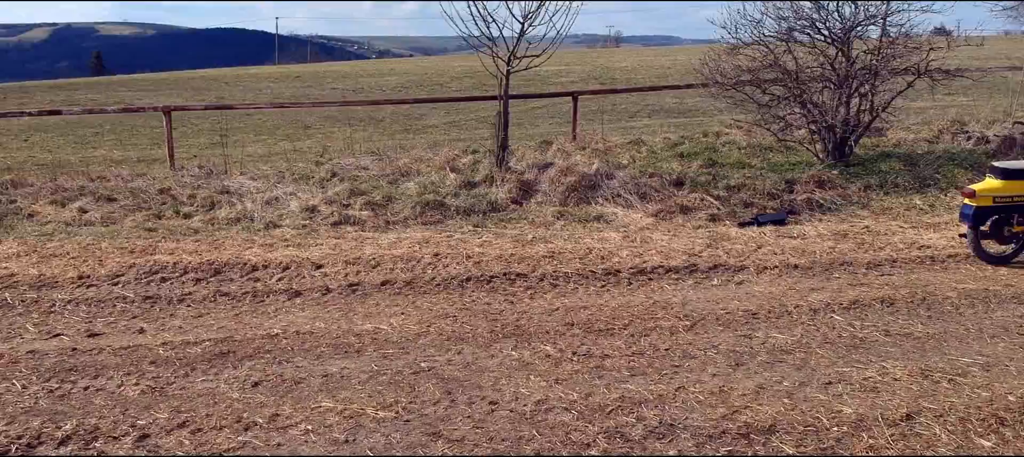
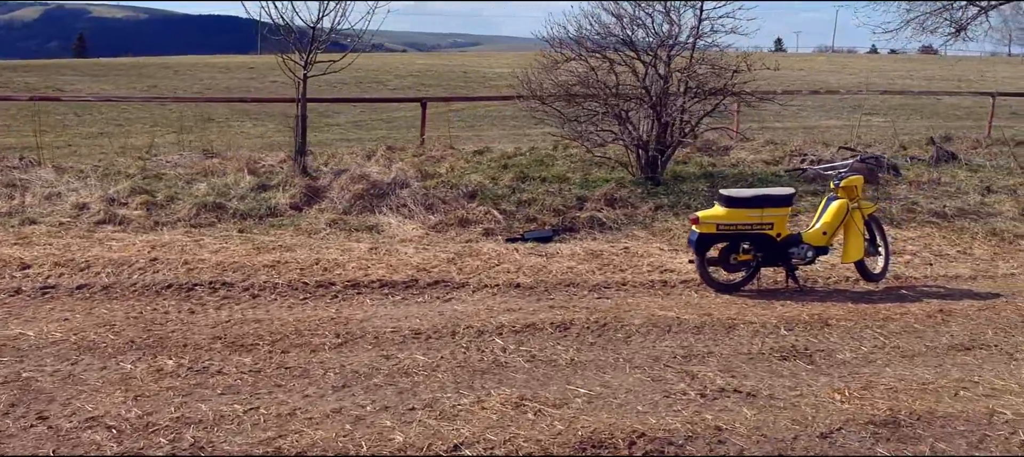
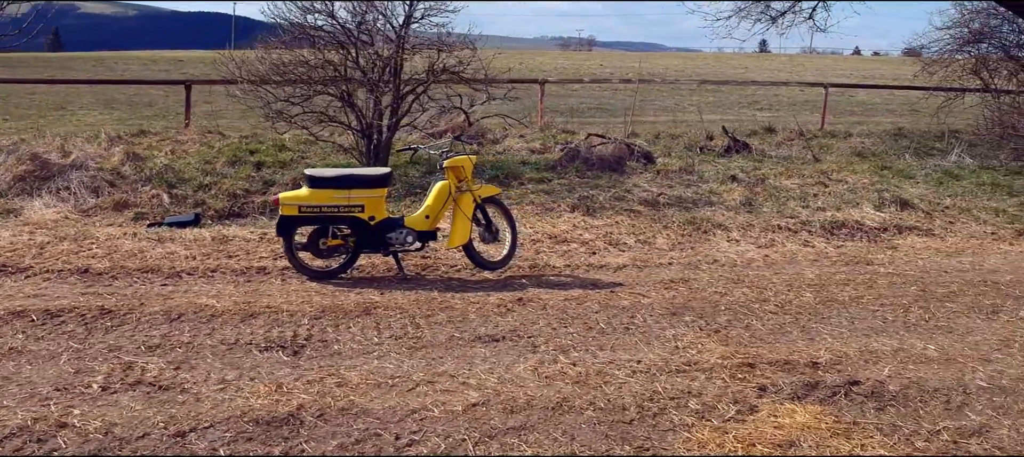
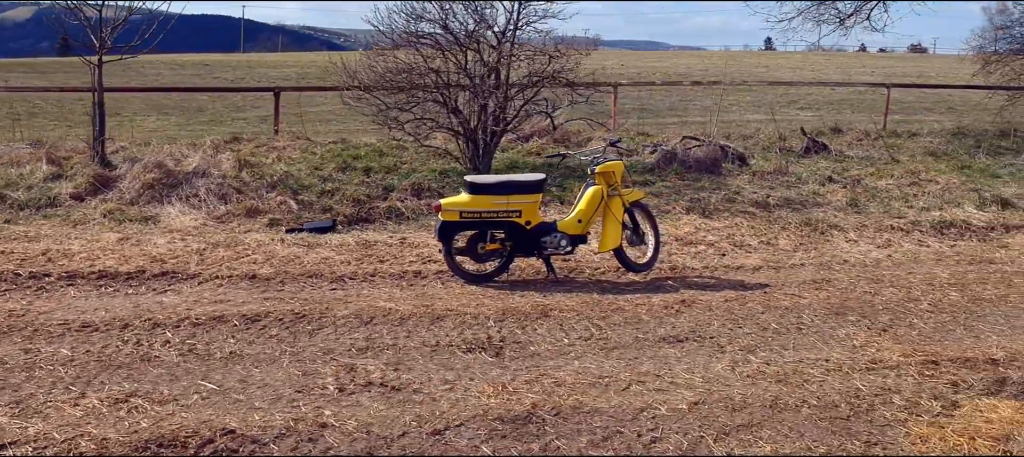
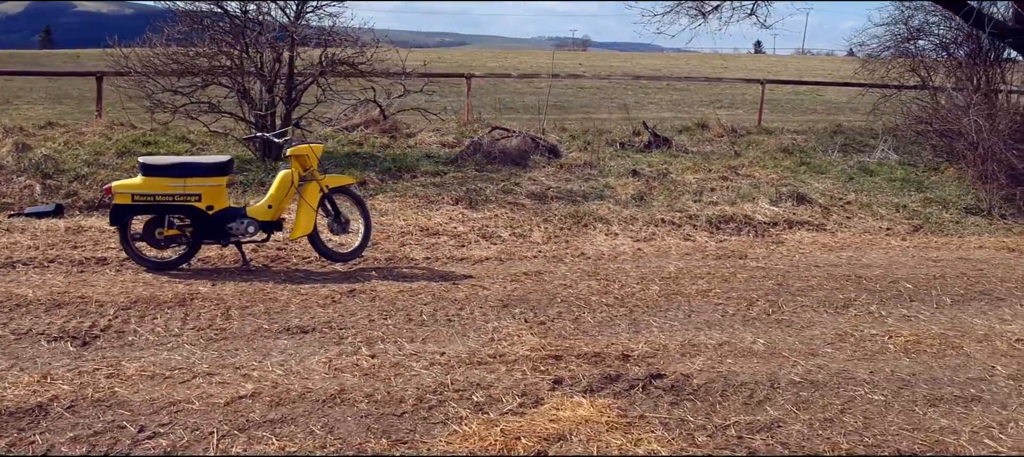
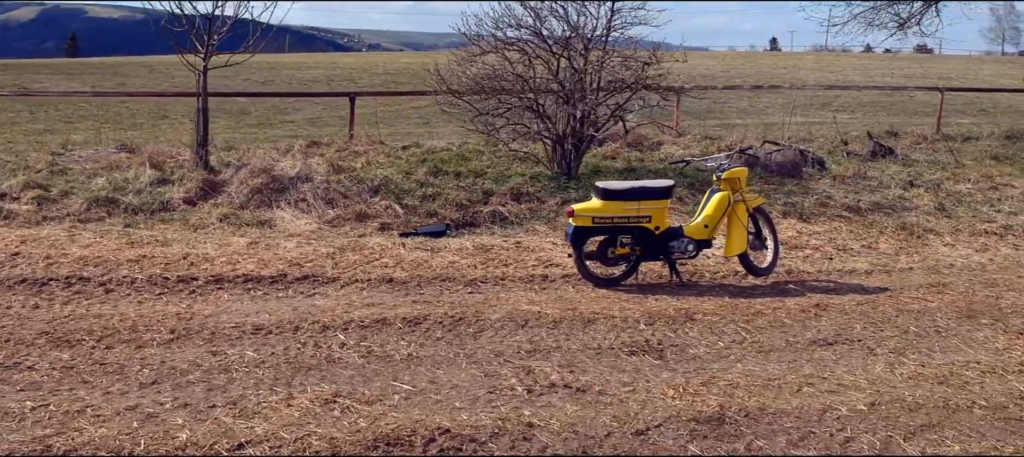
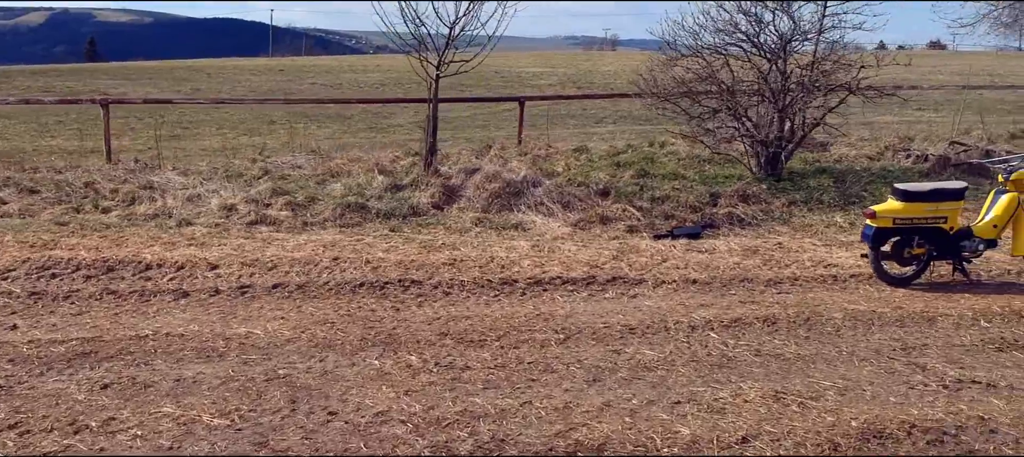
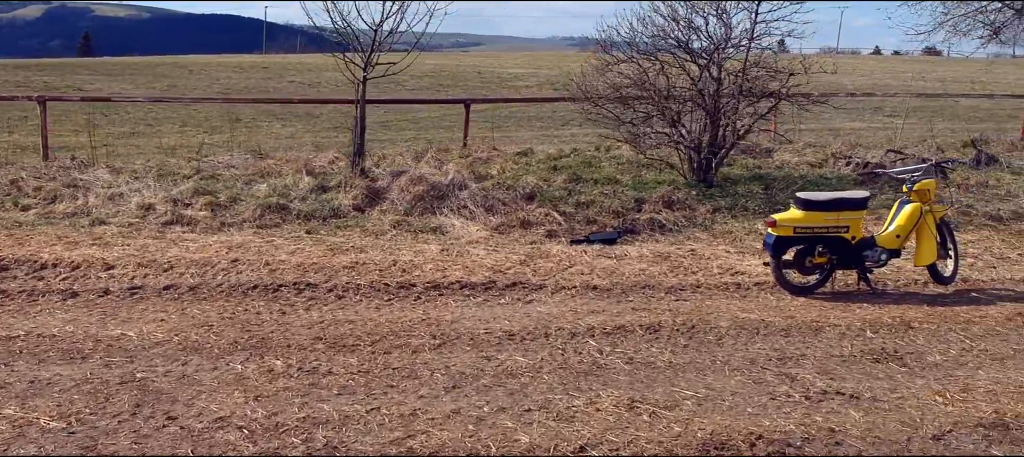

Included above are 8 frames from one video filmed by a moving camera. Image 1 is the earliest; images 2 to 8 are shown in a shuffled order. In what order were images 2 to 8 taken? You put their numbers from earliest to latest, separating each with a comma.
7, 8, 2, 6, 4, 3, 5
